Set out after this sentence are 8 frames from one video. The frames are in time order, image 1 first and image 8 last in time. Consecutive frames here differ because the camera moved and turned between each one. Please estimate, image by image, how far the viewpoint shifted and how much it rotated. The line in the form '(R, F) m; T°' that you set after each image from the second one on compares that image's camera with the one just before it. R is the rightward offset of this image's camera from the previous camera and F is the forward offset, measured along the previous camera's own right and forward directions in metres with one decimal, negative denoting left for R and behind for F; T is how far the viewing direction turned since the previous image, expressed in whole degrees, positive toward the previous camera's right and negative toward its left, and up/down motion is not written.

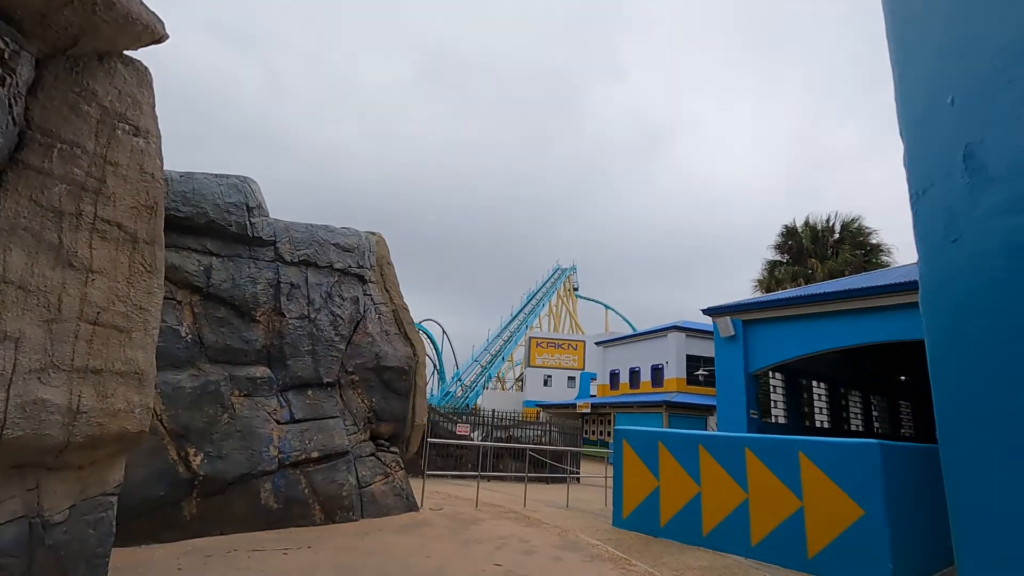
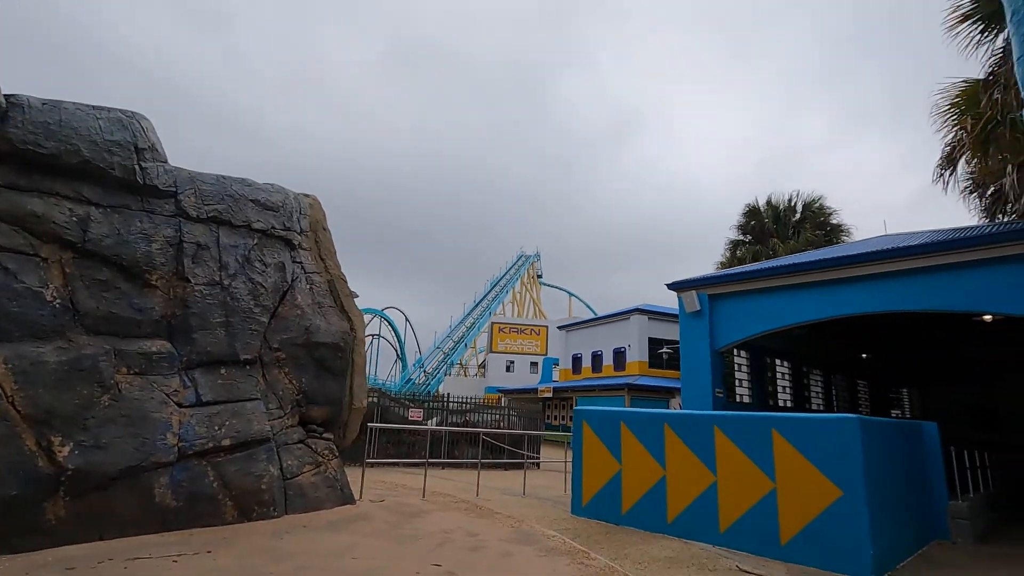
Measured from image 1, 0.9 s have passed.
(+0.2, +0.7) m; +4°
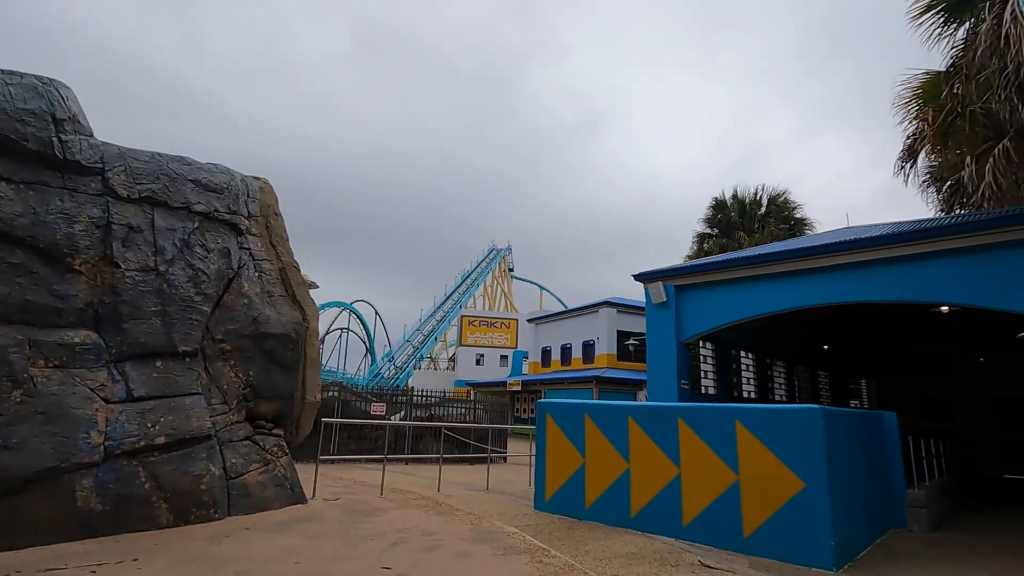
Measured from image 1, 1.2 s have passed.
(+0.1, +0.2) m; +3°
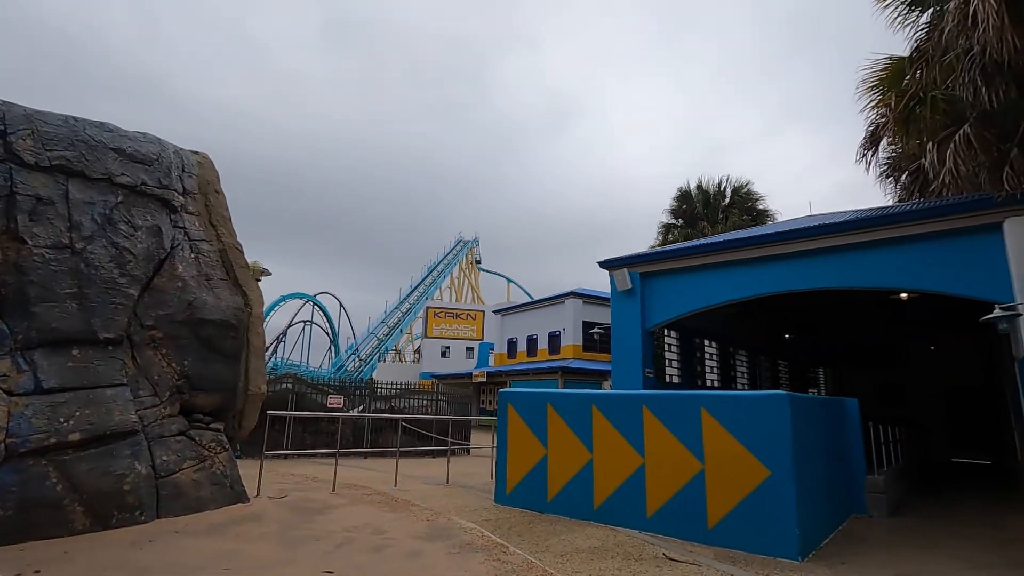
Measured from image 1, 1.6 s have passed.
(+0.1, +0.3) m; +3°
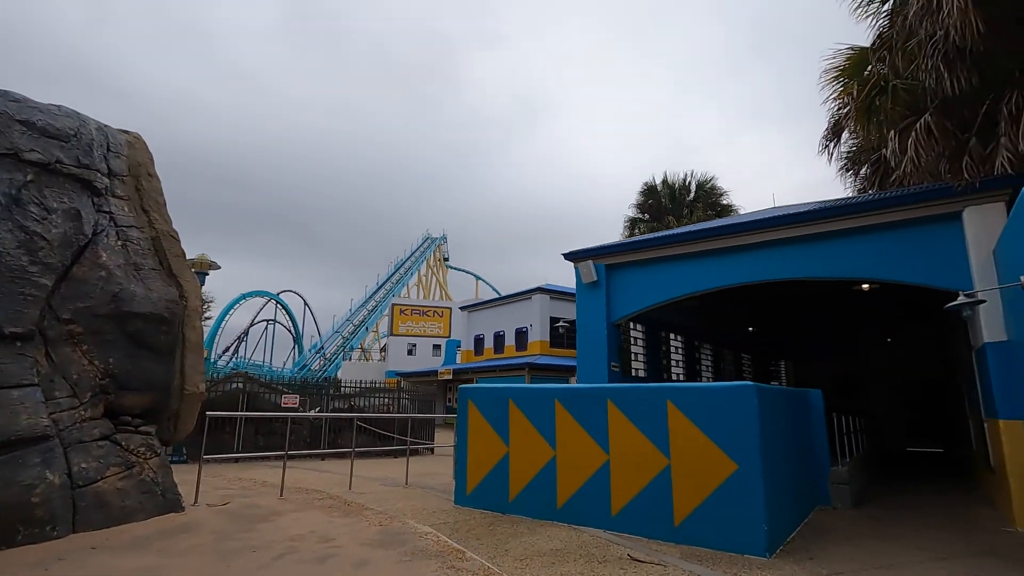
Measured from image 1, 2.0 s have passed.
(+0.1, +0.3) m; +3°
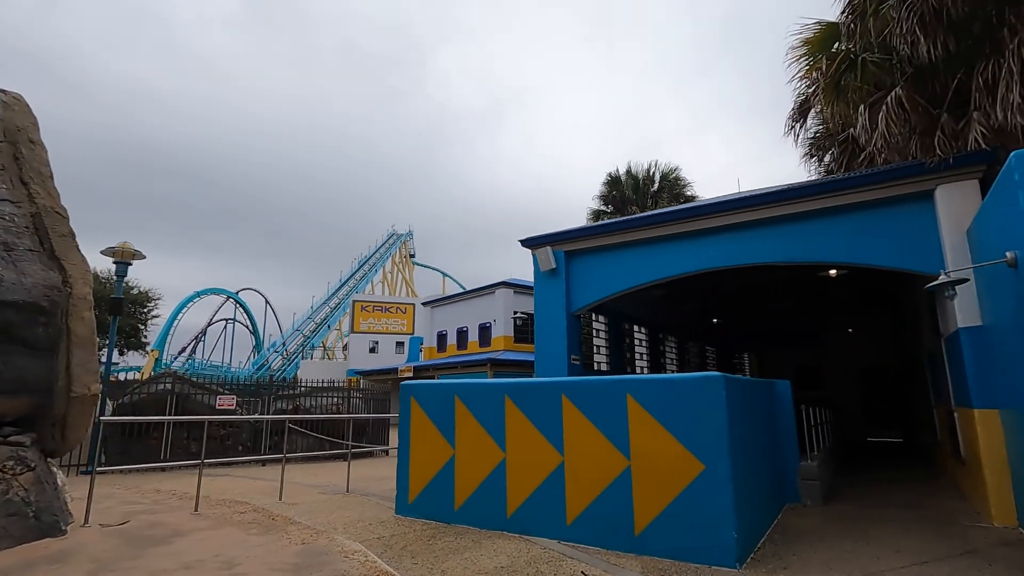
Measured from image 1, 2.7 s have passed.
(+0.2, +0.6) m; +3°
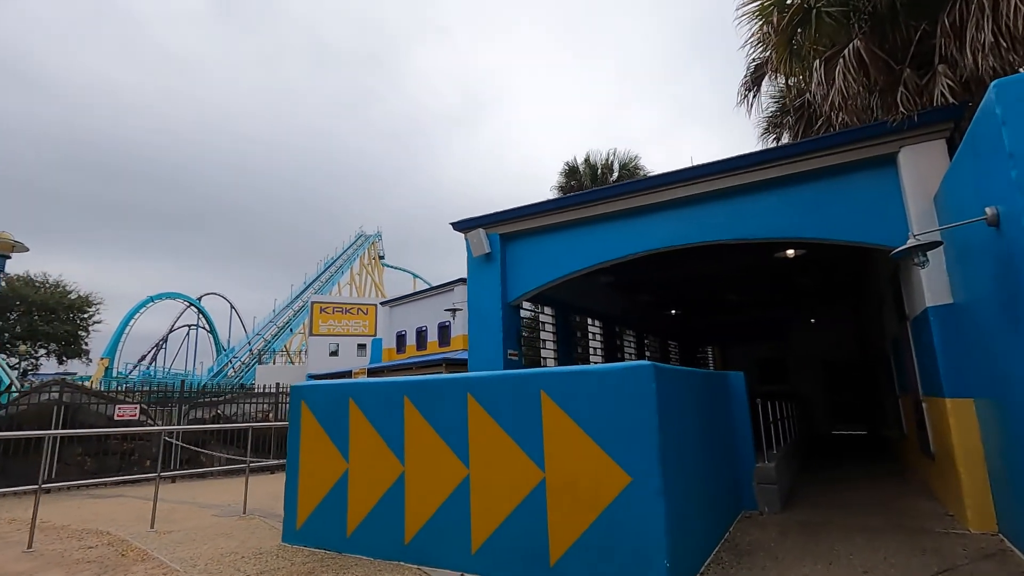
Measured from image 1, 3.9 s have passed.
(+0.6, +0.8) m; +3°
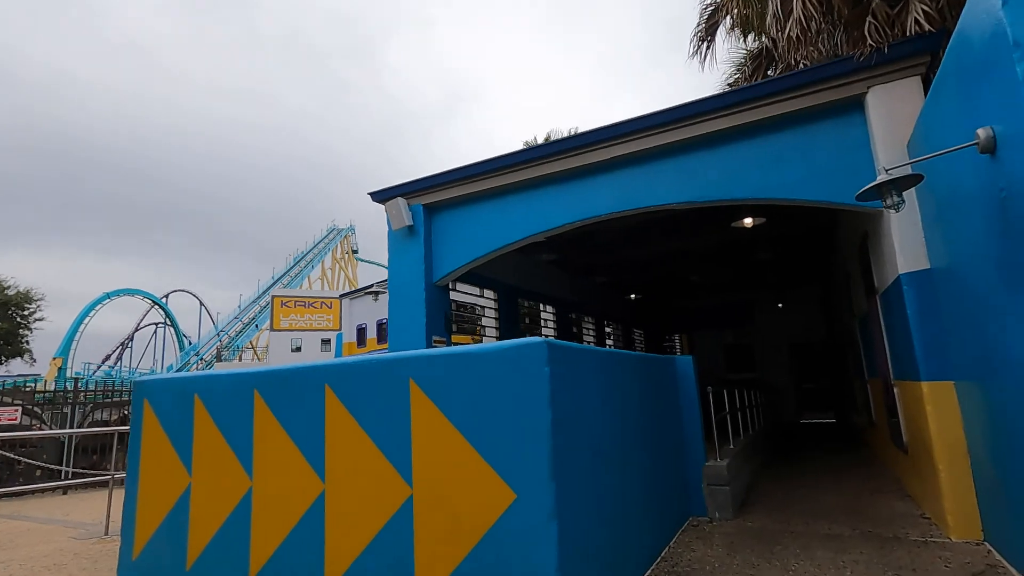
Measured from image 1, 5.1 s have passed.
(+0.6, +0.9) m; +2°
